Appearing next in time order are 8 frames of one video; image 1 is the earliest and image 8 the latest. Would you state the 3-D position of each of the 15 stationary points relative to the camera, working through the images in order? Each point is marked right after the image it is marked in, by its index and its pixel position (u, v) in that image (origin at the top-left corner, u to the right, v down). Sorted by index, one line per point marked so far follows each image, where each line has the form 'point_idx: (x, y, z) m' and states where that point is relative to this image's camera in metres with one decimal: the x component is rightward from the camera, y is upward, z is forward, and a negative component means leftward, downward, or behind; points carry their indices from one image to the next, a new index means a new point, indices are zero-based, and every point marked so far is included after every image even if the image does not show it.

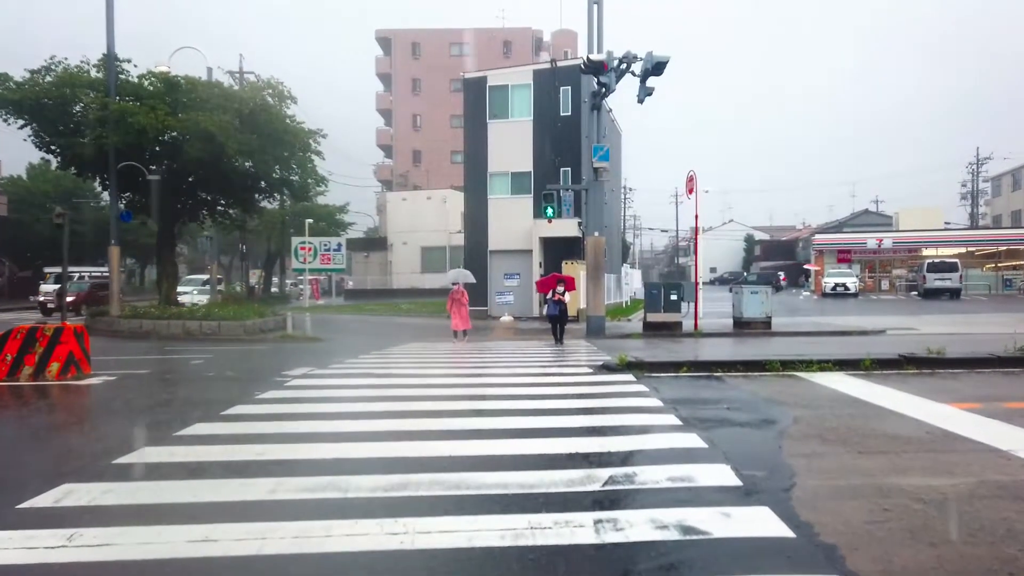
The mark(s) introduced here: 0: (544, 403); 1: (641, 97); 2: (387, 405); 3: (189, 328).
0: (+0.4, -1.2, +8.0) m
1: (+3.0, +4.4, +16.9) m
2: (-1.4, -1.3, +8.6) m
3: (-8.8, -1.1, +19.9) m
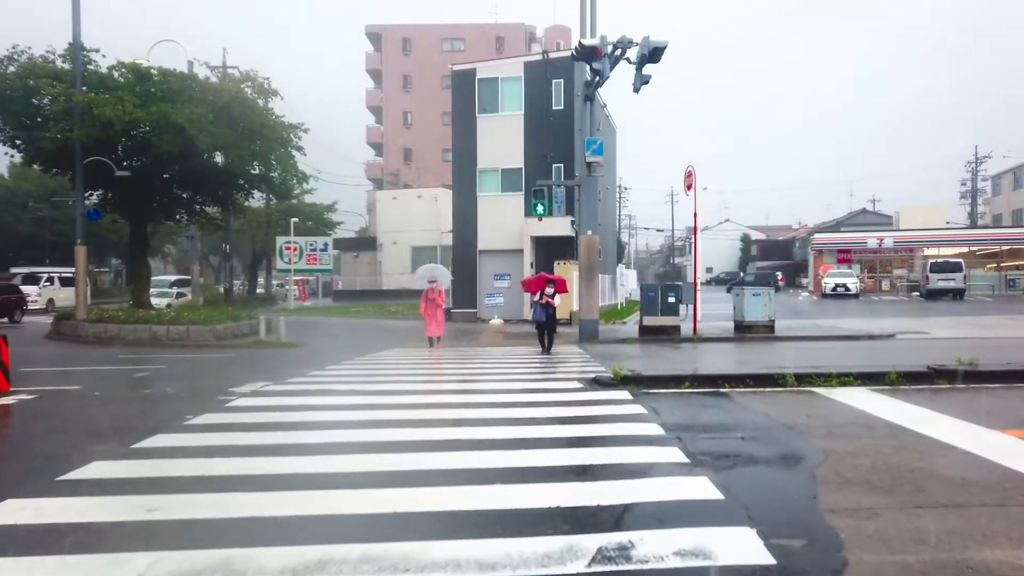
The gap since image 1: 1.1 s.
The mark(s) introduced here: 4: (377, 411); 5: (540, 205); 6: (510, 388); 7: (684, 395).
0: (+0.1, -1.3, +6.9) m
1: (+2.7, +4.3, +15.8) m
2: (-1.7, -1.4, +7.5) m
3: (-9.1, -1.2, +18.7) m
4: (-1.5, -1.3, +8.1) m
5: (+0.7, +2.1, +19.0) m
6: (0.0, -1.3, +10.7) m
7: (+1.9, -1.2, +8.1) m
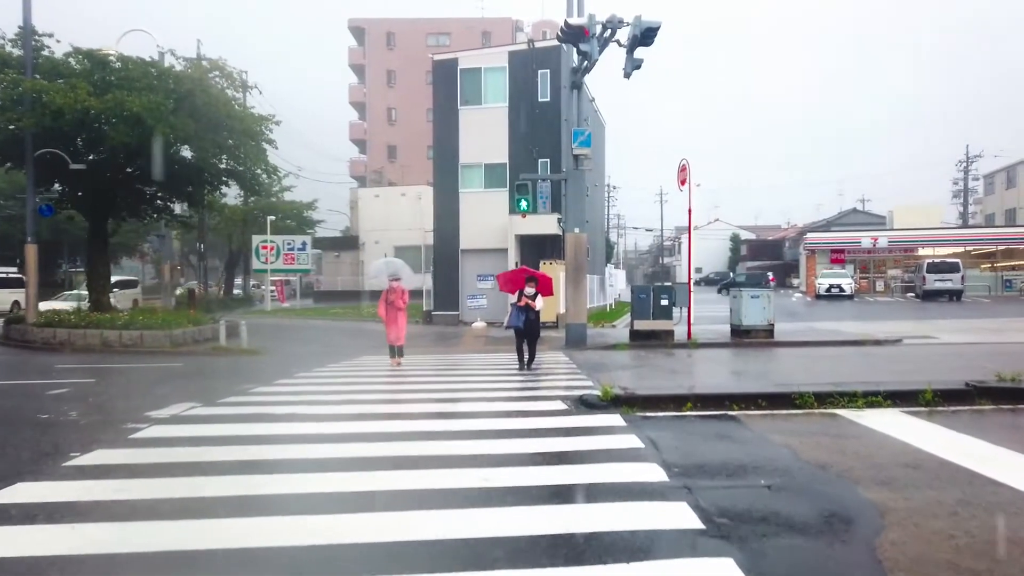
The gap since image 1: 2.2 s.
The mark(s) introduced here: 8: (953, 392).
0: (-0.1, -1.3, +5.6) m
1: (+2.3, +4.3, +14.5) m
2: (-1.9, -1.4, +6.2) m
3: (-9.5, -1.2, +17.3) m
4: (-1.8, -1.4, +6.8) m
5: (+0.3, +2.1, +17.7) m
6: (-0.4, -1.4, +9.4) m
7: (+1.6, -1.2, +6.8) m
8: (+4.5, -1.1, +7.6) m
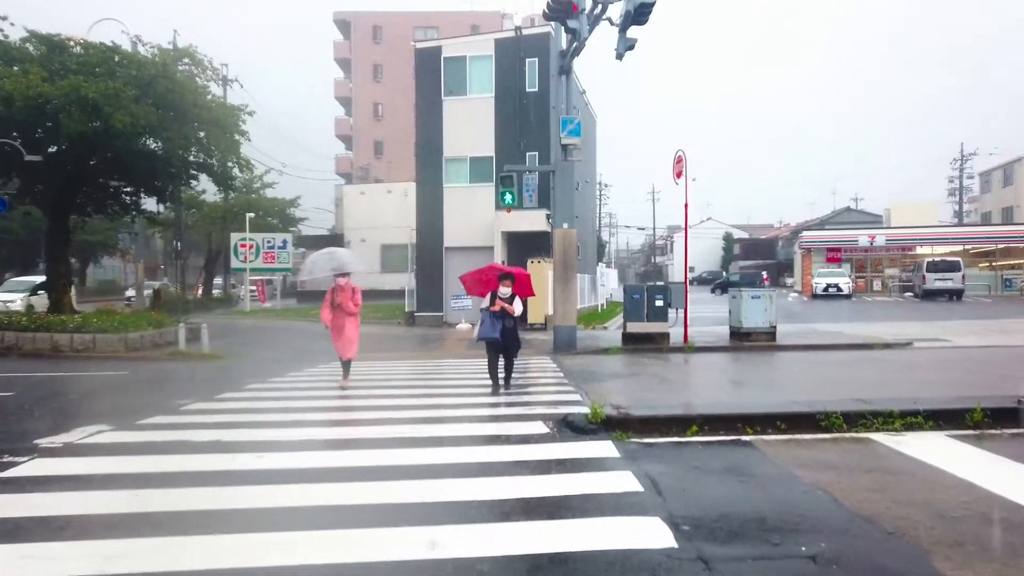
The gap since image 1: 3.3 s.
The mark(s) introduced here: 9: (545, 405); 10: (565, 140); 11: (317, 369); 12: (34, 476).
0: (-0.3, -1.3, +4.4) m
1: (+2.0, +4.3, +13.3) m
2: (-2.2, -1.4, +4.9) m
3: (-9.9, -1.2, +15.9) m
4: (-2.0, -1.4, +5.6) m
5: (-0.1, +2.1, +16.5) m
6: (-0.6, -1.4, +8.2) m
7: (+1.4, -1.2, +5.7) m
8: (+4.3, -1.1, +6.4) m
9: (+0.4, -1.4, +8.9) m
10: (+1.2, +3.2, +16.2) m
11: (-3.9, -1.6, +14.7) m
12: (-3.5, -1.4, +5.4) m
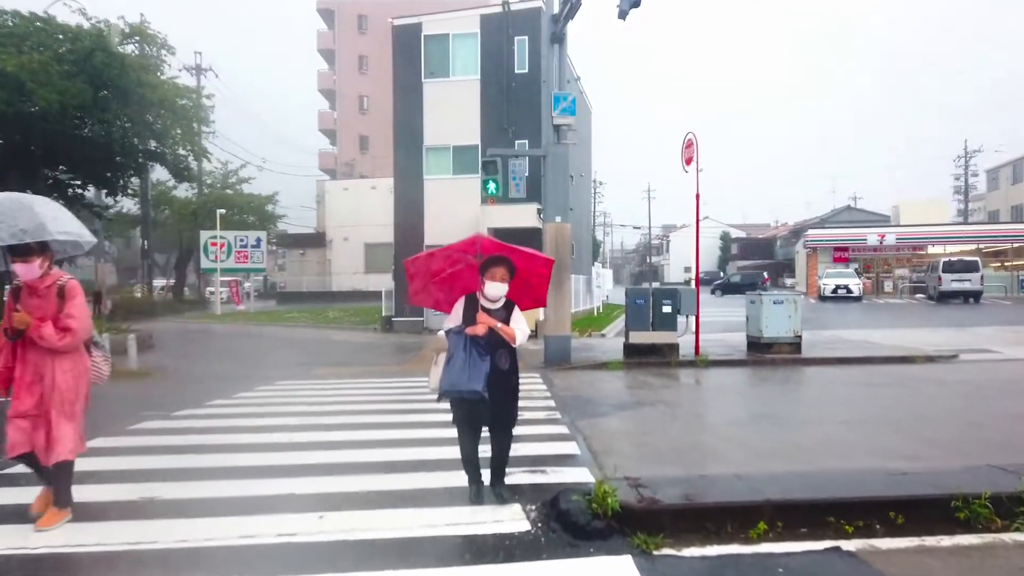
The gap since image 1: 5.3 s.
0: (-0.5, -1.4, +2.1) m
1: (+1.7, +4.2, +11.1) m
2: (-2.4, -1.5, +2.6) m
3: (-10.2, -1.3, +13.6) m
4: (-2.2, -1.5, +3.3) m
5: (-0.4, +2.0, +14.2) m
6: (-0.8, -1.5, +5.9) m
7: (+1.2, -1.3, +3.4) m
8: (+4.1, -1.1, +4.2) m
9: (+0.2, -1.5, +6.6) m
10: (+0.9, +3.2, +13.9) m
11: (-4.2, -1.7, +12.4) m
12: (-3.7, -1.4, +3.1) m
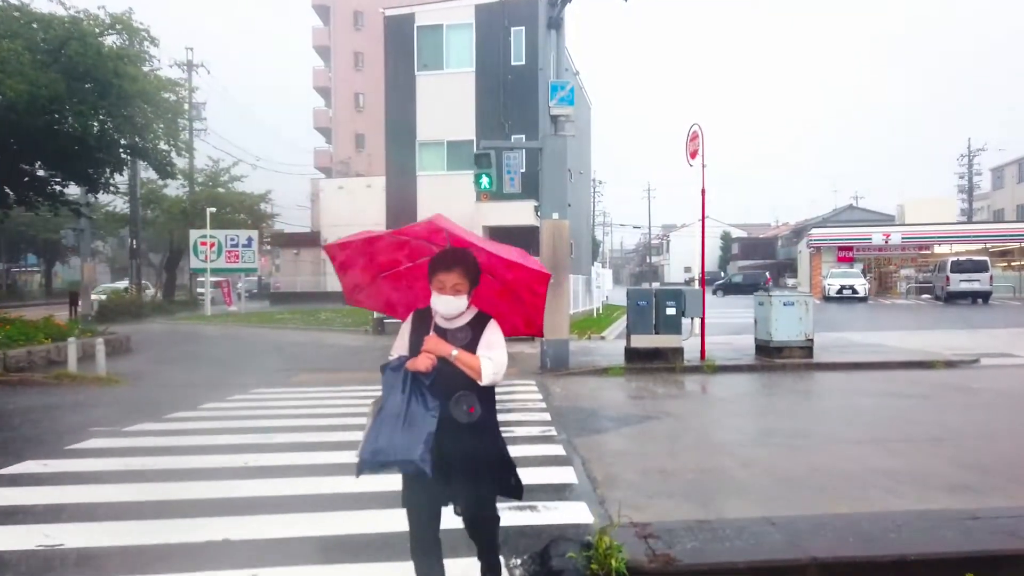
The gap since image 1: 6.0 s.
0: (-0.6, -1.4, +1.3) m
1: (+1.6, +4.2, +10.3) m
2: (-2.5, -1.5, +1.8) m
3: (-10.3, -1.3, +12.7) m
4: (-2.3, -1.5, +2.5) m
5: (-0.5, +2.0, +13.4) m
6: (-0.9, -1.5, +5.1) m
7: (+1.1, -1.3, +2.6) m
8: (+4.0, -1.1, +3.3) m
9: (+0.1, -1.5, +5.8) m
10: (+0.8, +3.2, +13.1) m
11: (-4.3, -1.7, +11.5) m
12: (-3.8, -1.5, +2.3) m
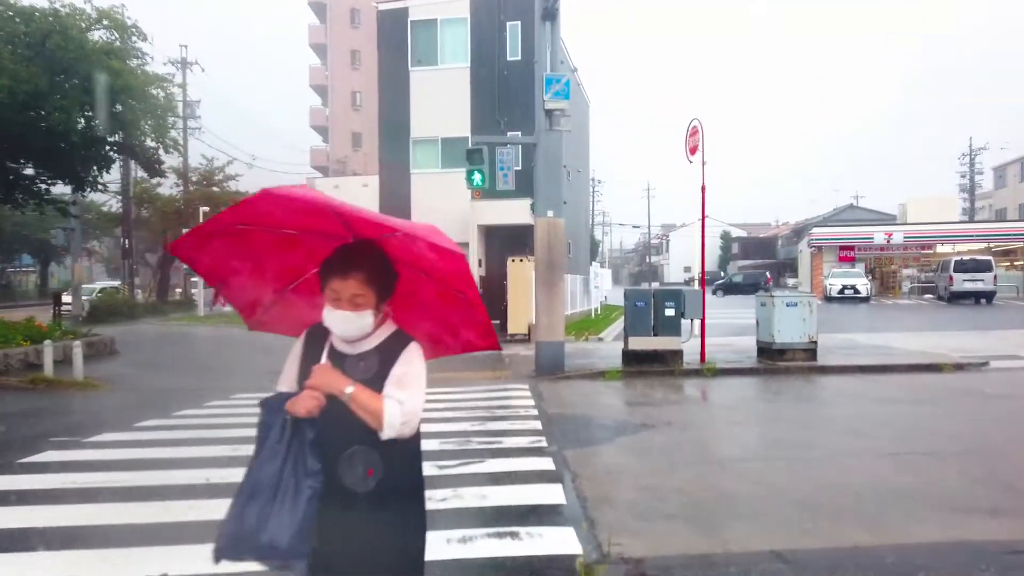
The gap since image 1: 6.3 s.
0: (-0.7, -1.4, +0.8) m
1: (+1.5, +4.2, +9.8) m
2: (-2.6, -1.5, +1.4) m
3: (-10.4, -1.3, +12.3) m
4: (-2.4, -1.5, +2.0) m
5: (-0.6, +2.0, +13.0) m
6: (-1.1, -1.5, +4.7) m
7: (+1.0, -1.3, +2.1) m
8: (+3.9, -1.2, +2.9) m
9: (0.0, -1.5, +5.3) m
10: (+0.6, +3.2, +12.6) m
11: (-4.4, -1.7, +11.1) m
12: (-3.9, -1.5, +1.9) m
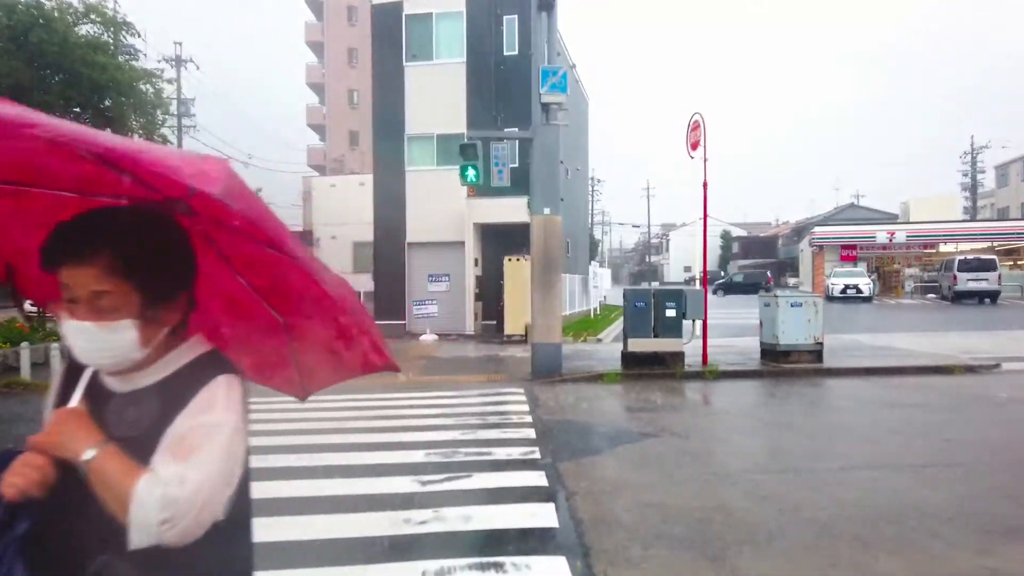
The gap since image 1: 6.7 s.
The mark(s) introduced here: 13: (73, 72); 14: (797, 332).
0: (-0.8, -1.4, +0.4) m
1: (+1.4, +4.2, +9.4) m
2: (-2.6, -1.5, +0.9) m
3: (-10.4, -1.3, +11.9) m
4: (-2.5, -1.5, +1.6) m
5: (-0.7, +2.0, +12.5) m
6: (-1.1, -1.5, +4.3) m
7: (+0.9, -1.3, +1.7) m
8: (+3.8, -1.2, +2.5) m
9: (-0.1, -1.5, +4.9) m
10: (+0.6, +3.2, +12.2) m
11: (-4.5, -1.7, +10.7) m
12: (-3.9, -1.5, +1.4) m
13: (-9.9, +4.9, +16.7) m
14: (+5.0, -0.8, +12.8) m
